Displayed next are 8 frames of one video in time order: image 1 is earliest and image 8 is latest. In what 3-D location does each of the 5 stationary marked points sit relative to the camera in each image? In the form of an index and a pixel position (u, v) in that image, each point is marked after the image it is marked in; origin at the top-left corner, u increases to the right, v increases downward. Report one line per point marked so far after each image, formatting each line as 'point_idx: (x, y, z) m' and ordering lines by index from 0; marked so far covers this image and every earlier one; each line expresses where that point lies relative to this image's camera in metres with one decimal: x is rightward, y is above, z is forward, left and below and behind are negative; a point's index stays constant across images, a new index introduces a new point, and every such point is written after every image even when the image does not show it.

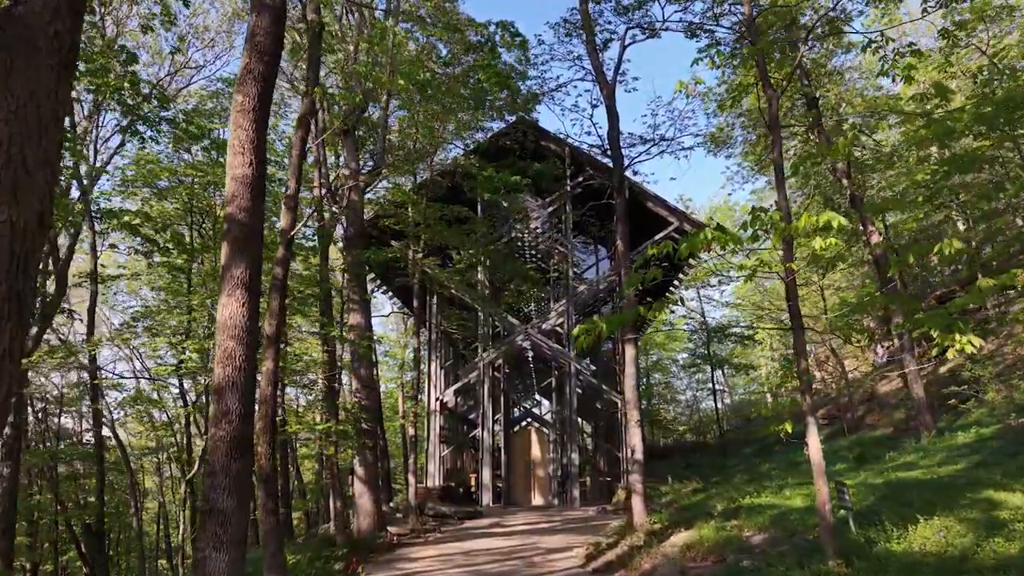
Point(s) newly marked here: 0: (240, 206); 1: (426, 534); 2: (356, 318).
0: (-2.4, +0.7, +6.4) m
1: (-1.8, -5.1, +15.1) m
2: (-3.2, -0.6, +14.8) m
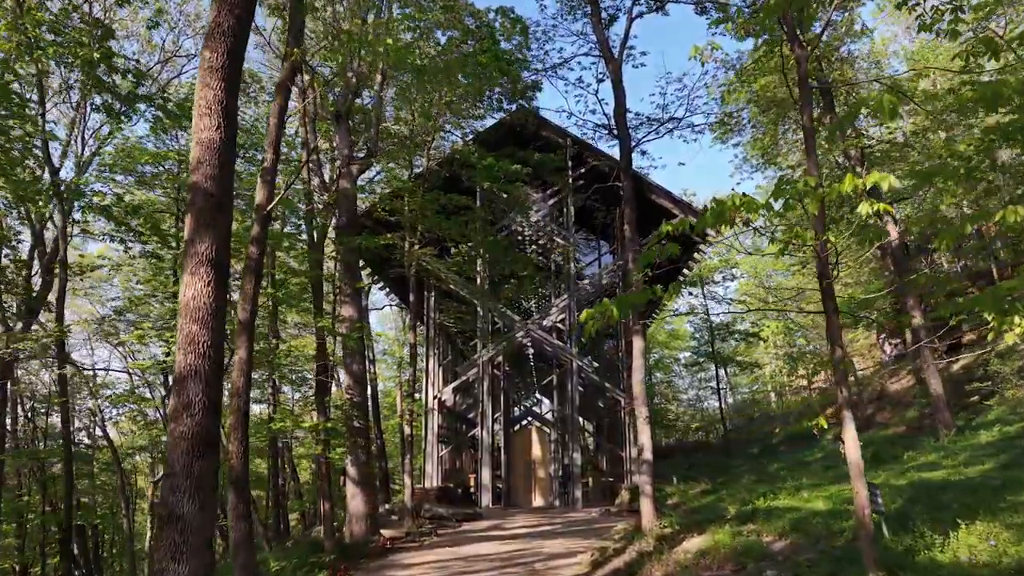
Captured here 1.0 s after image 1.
0: (-2.4, +0.9, +5.7) m
1: (-1.8, -4.9, +14.4) m
2: (-3.2, -0.4, +14.1) m
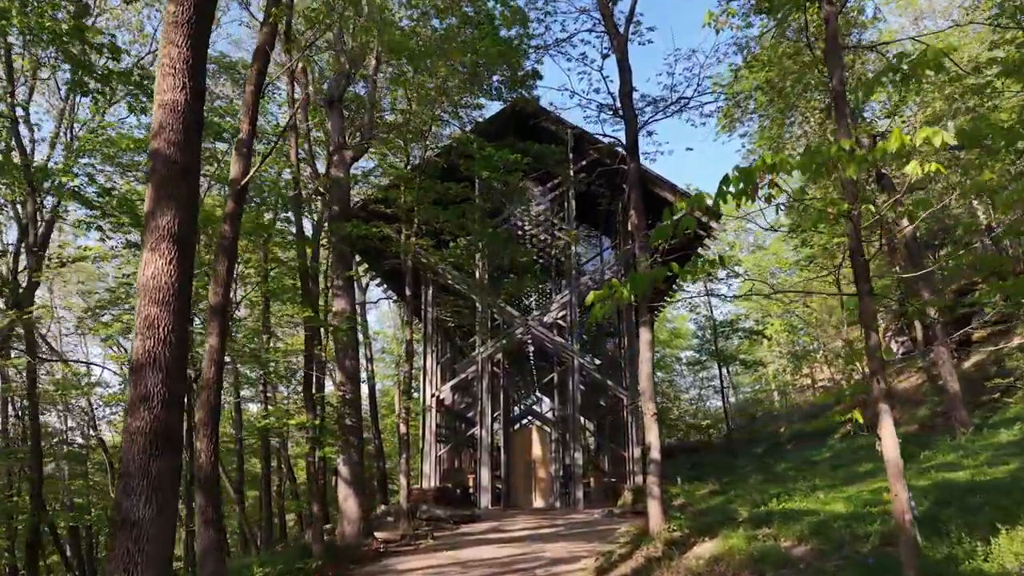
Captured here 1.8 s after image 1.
0: (-2.4, +1.0, +5.1) m
1: (-1.8, -4.8, +13.8) m
2: (-3.2, -0.2, +13.6) m
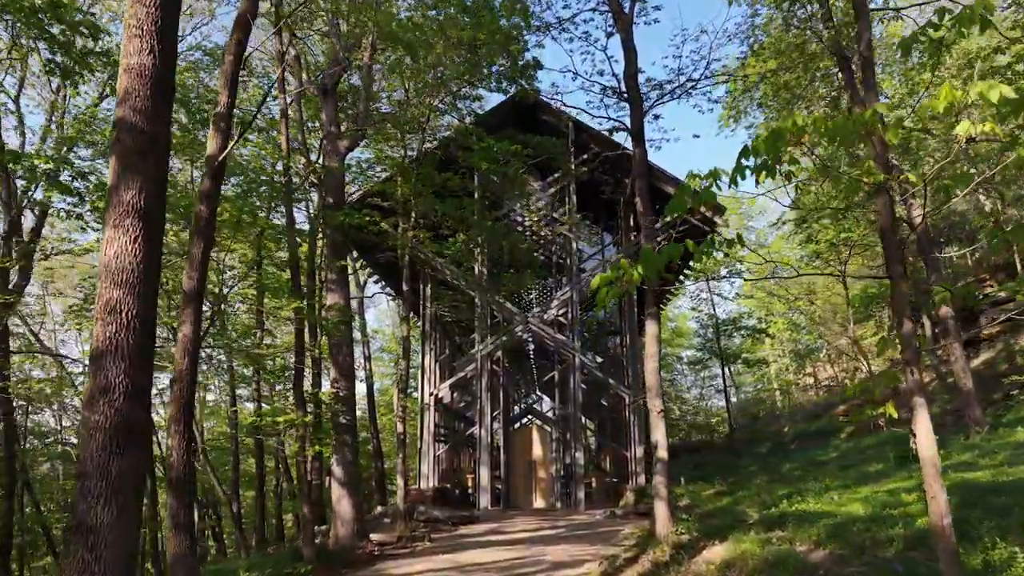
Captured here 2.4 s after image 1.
0: (-2.4, +1.2, +4.7) m
1: (-1.8, -4.7, +13.4) m
2: (-3.2, -0.1, +13.1) m
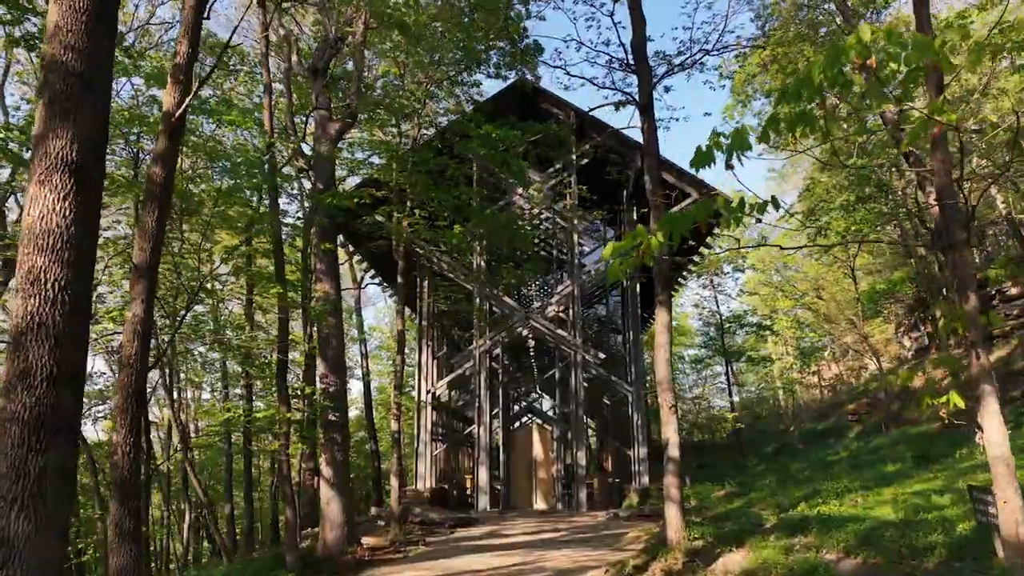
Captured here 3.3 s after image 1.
0: (-2.4, +1.3, +4.0) m
1: (-1.8, -4.5, +12.7) m
2: (-3.2, 0.0, +12.5) m
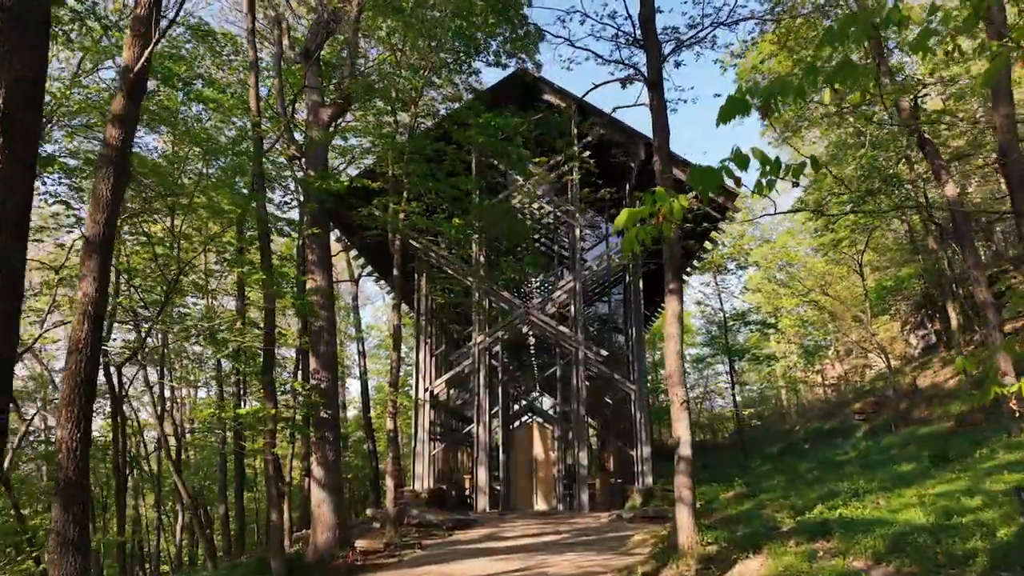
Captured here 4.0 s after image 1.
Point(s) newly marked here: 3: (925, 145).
0: (-2.4, +1.4, +3.5) m
1: (-1.8, -4.4, +12.2) m
2: (-3.2, +0.2, +11.9) m
3: (+8.1, +2.8, +14.3) m
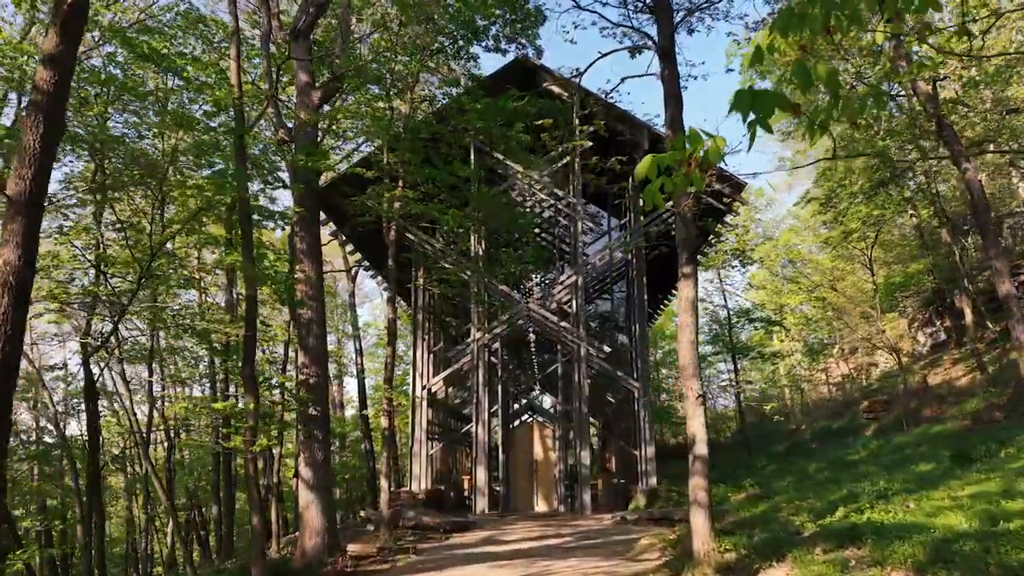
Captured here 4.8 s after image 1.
0: (-2.4, +1.6, +2.9) m
1: (-1.8, -4.2, +11.6) m
2: (-3.2, +0.3, +11.3) m
3: (+8.1, +2.9, +13.7) m
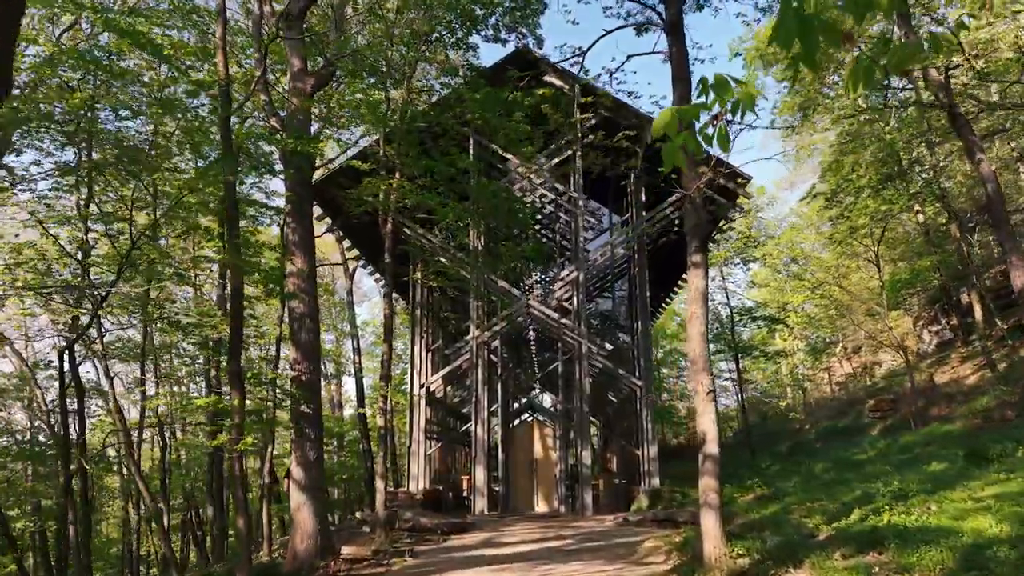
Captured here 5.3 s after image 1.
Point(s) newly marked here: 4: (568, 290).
0: (-2.4, +1.7, +2.5) m
1: (-1.8, -4.1, +11.2) m
2: (-3.2, +0.4, +10.9) m
3: (+8.1, +3.0, +13.3) m
4: (+1.5, 0.0, +19.2) m
